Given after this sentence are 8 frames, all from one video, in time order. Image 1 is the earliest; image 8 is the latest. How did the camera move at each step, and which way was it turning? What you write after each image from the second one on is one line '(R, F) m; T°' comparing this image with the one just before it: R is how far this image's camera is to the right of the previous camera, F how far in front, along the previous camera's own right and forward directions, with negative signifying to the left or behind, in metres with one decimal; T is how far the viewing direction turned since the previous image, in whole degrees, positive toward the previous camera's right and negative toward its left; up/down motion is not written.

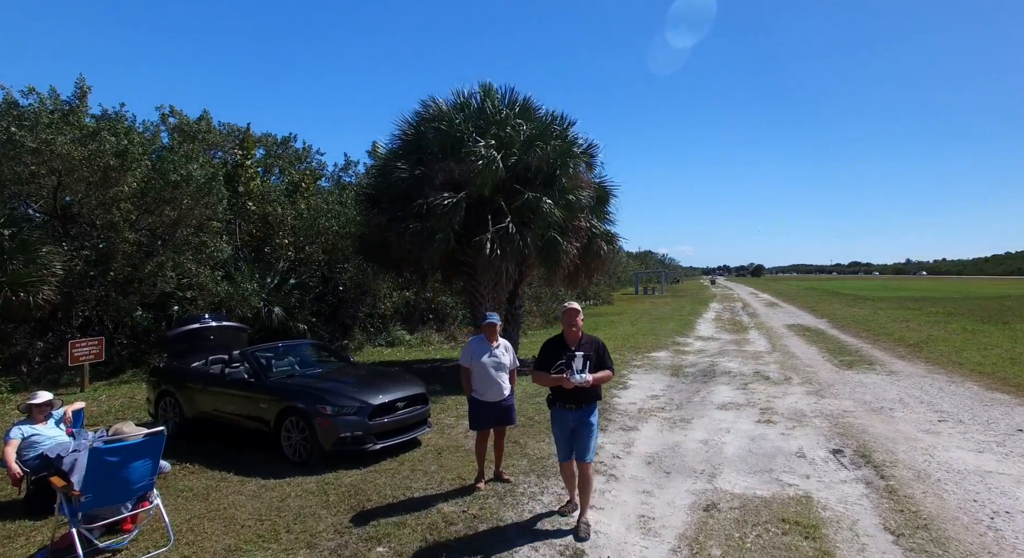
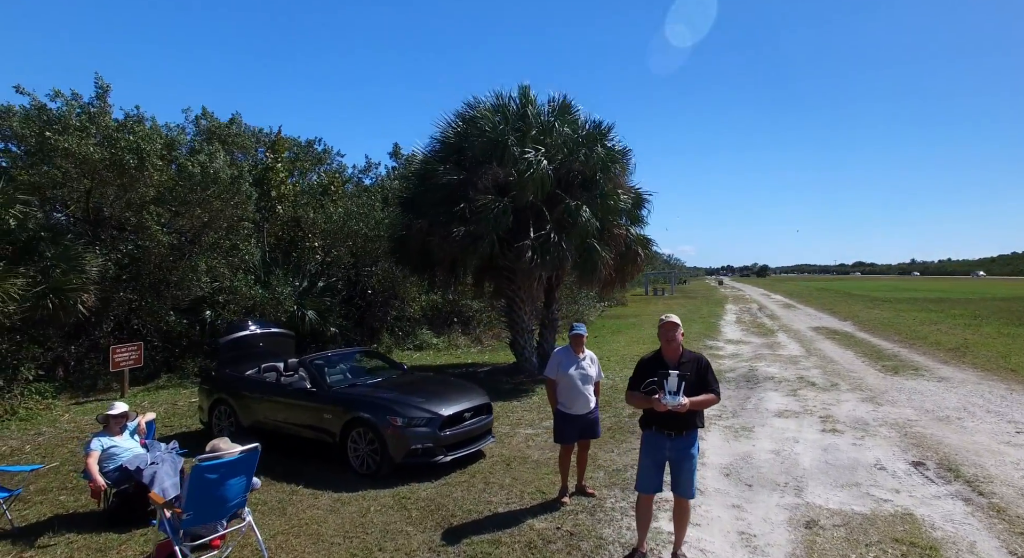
(-0.7, +0.1) m; 0°
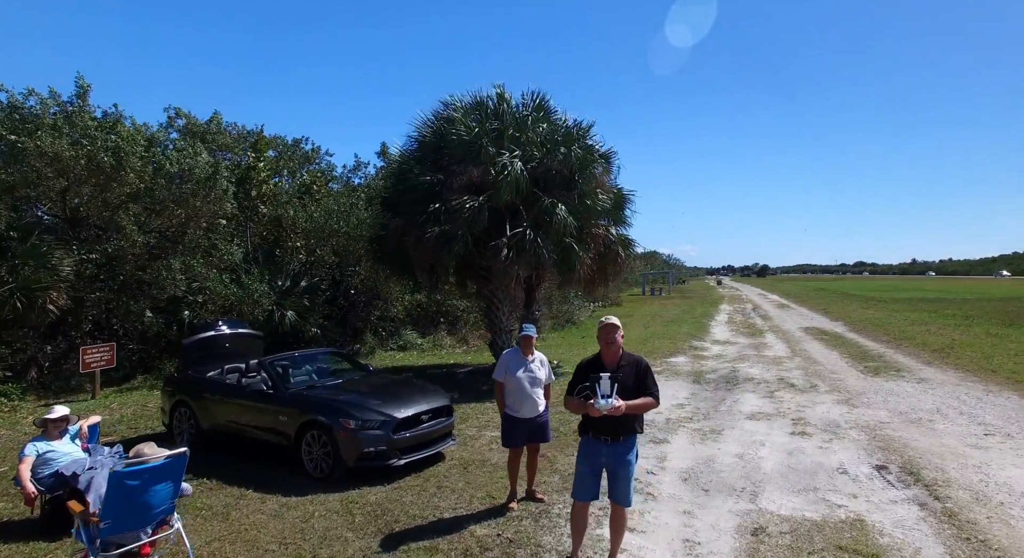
(+0.5, +0.1) m; 0°
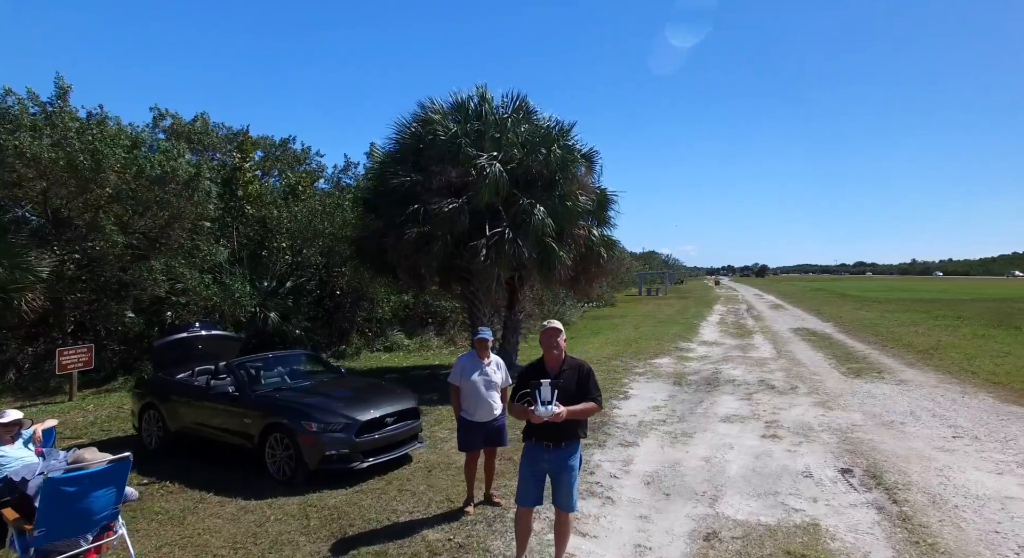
(+0.4, 0.0) m; 0°
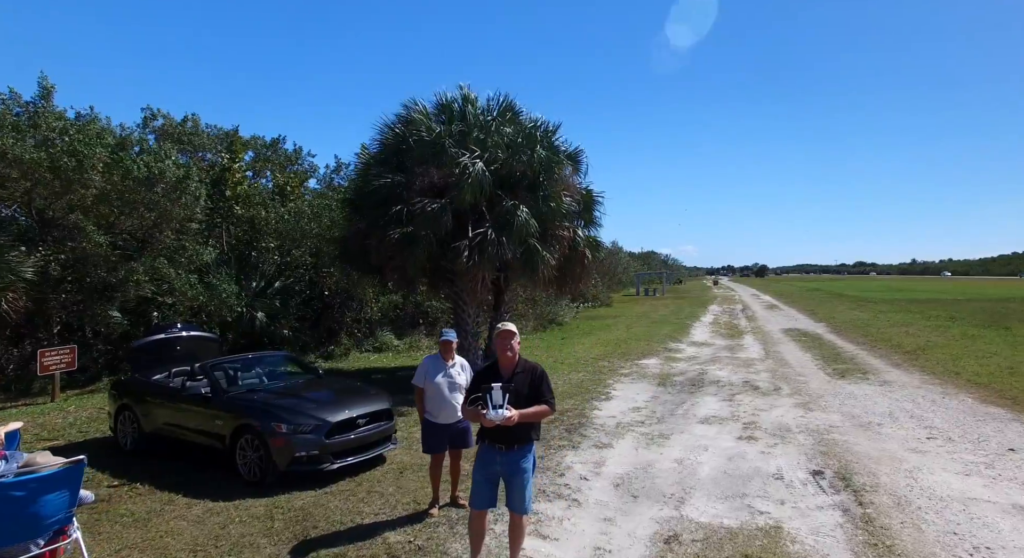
(+0.3, 0.0) m; 0°
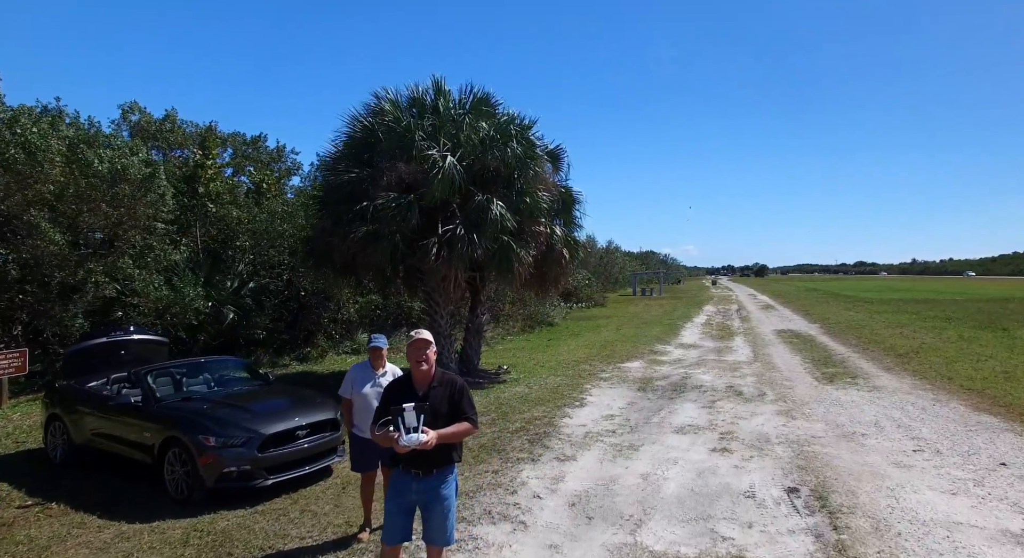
(+0.5, +0.5) m; 0°
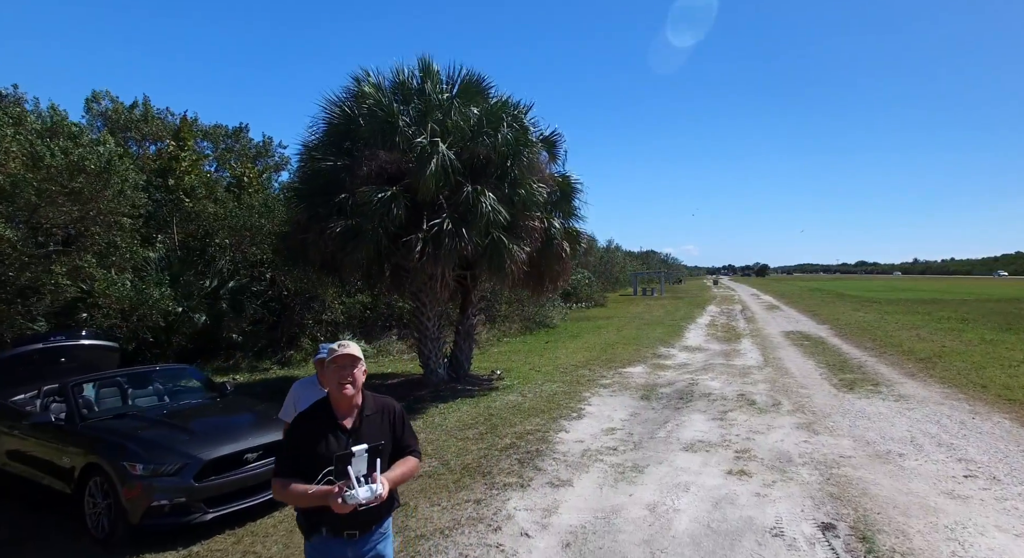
(+0.1, +0.8) m; 0°
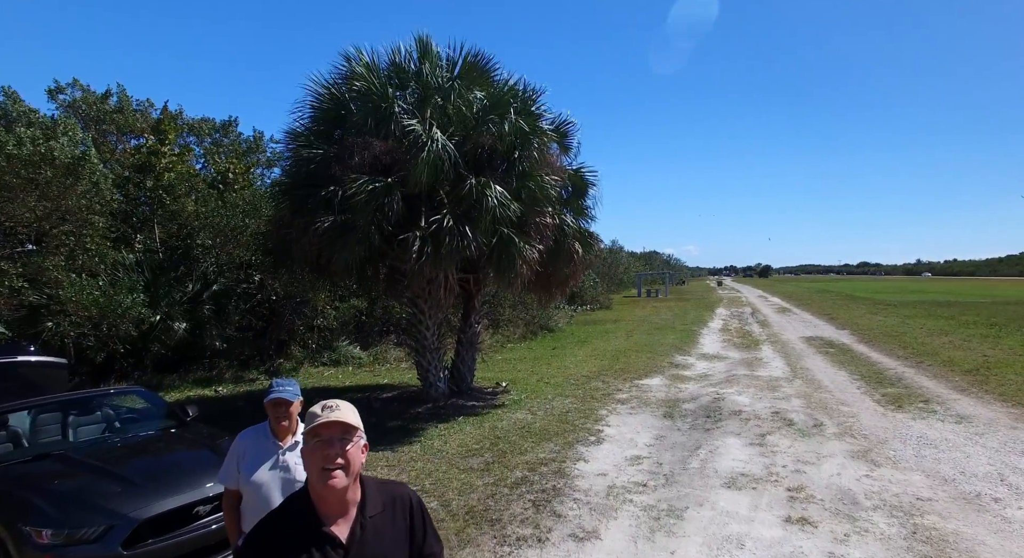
(-0.1, +1.0) m; 0°
